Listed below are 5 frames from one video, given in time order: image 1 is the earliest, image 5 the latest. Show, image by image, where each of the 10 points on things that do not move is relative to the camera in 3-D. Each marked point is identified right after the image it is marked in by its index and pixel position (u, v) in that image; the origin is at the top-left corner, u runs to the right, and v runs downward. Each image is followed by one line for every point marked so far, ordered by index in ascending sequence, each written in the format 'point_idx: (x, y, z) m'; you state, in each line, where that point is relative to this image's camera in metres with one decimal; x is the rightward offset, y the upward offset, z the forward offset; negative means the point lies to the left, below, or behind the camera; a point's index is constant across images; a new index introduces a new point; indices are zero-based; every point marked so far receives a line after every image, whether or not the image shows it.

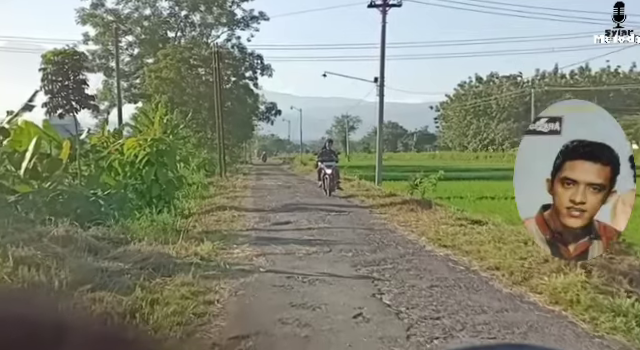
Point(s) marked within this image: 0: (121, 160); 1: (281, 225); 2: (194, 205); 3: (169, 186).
0: (-3.2, +0.2, +14.1) m
1: (-0.5, -0.6, +11.0) m
2: (-2.4, -0.6, +16.4) m
3: (-2.5, -0.2, +14.6) m
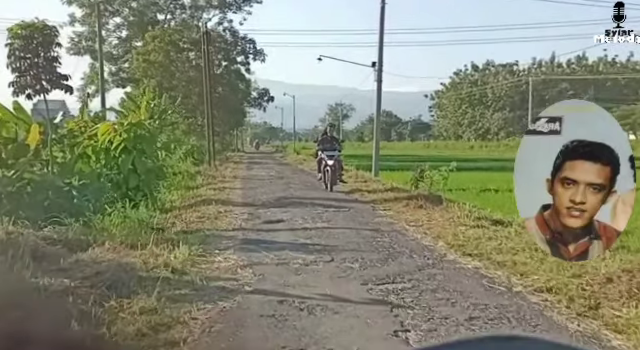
0: (-3.2, +0.4, +12.7) m
1: (-0.5, -0.5, +9.6) m
2: (-2.5, -0.4, +15.0) m
3: (-2.6, 0.0, +13.2) m
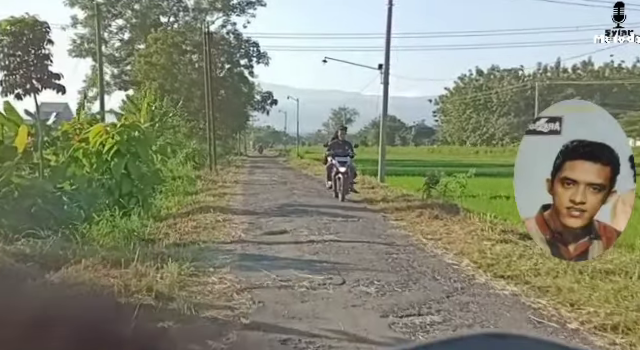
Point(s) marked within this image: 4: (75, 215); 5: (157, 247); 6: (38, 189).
0: (-3.1, +0.3, +11.8) m
1: (-0.5, -0.6, +8.8) m
2: (-2.4, -0.5, +14.2) m
3: (-2.5, -0.1, +12.3) m
4: (-2.7, -0.4, +9.7) m
5: (-1.5, -0.6, +7.8) m
6: (-3.0, -0.1, +9.2) m
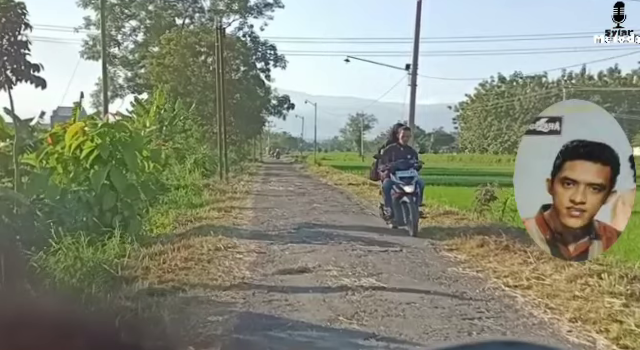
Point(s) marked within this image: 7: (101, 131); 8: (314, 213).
0: (-2.8, +0.2, +9.5) m
1: (-0.2, -0.7, +6.4) m
2: (-2.0, -0.6, +11.8) m
3: (-2.2, -0.2, +9.9) m
4: (-2.5, -0.5, +7.4) m
5: (-1.2, -0.7, +5.4) m
6: (-2.7, -0.2, +6.9) m
7: (-2.4, +0.5, +9.8) m
8: (-0.1, -0.5, +12.4) m
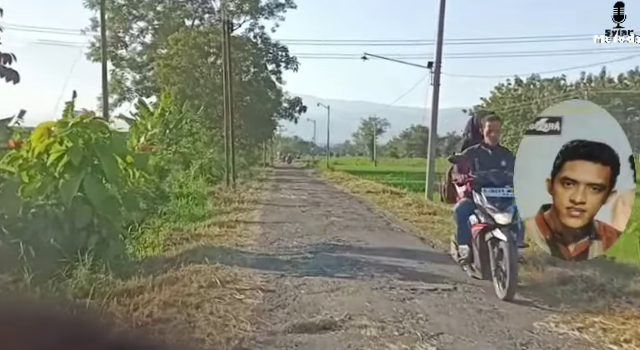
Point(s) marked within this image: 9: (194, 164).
0: (-2.6, +0.1, +7.6) m
1: (0.0, -0.8, +4.4) m
2: (-1.8, -0.7, +9.9) m
3: (-2.0, -0.3, +8.0) m
4: (-2.3, -0.6, +5.5) m
5: (-1.1, -0.8, +3.5) m
6: (-2.6, -0.3, +5.0) m
7: (-2.2, +0.4, +7.9) m
8: (+0.2, -0.7, +10.5) m
9: (-2.8, +0.3, +18.6) m
